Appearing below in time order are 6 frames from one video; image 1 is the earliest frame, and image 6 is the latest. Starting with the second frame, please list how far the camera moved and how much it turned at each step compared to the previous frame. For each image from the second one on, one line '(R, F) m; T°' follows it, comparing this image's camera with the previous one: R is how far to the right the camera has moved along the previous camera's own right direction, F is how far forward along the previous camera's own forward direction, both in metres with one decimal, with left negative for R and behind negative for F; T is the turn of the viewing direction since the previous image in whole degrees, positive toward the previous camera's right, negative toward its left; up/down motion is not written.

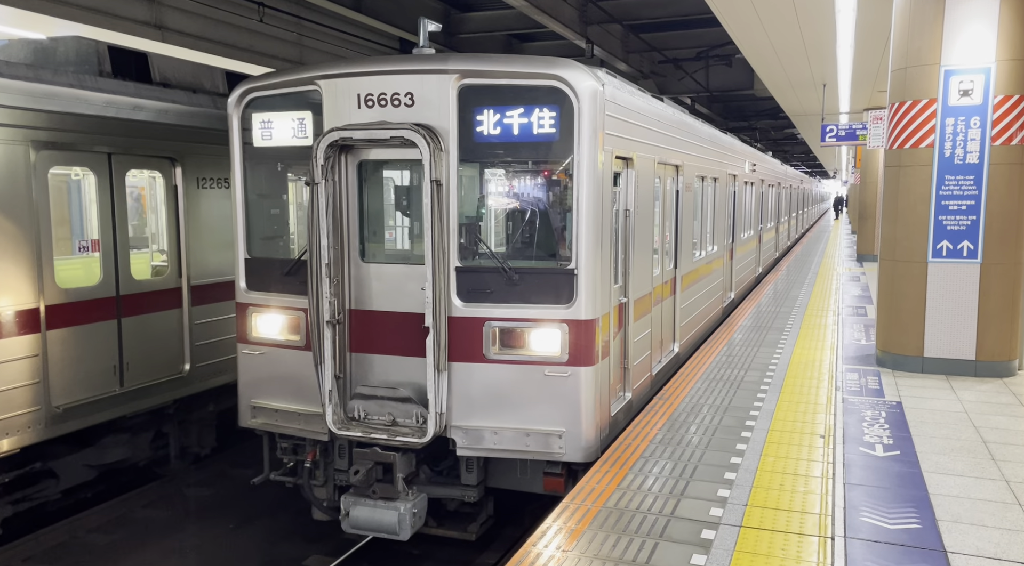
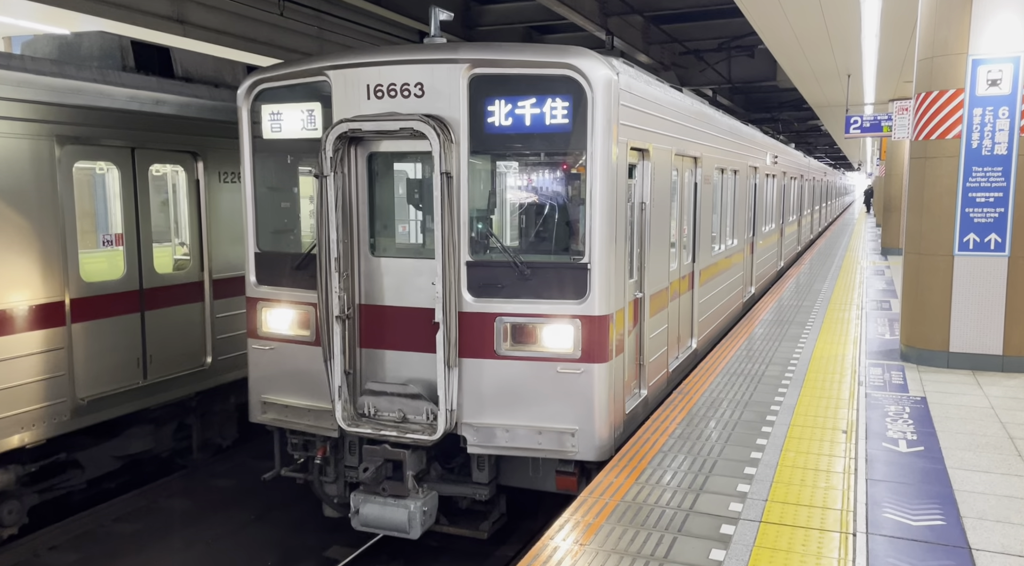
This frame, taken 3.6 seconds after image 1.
(0.0, +0.1) m; -1°
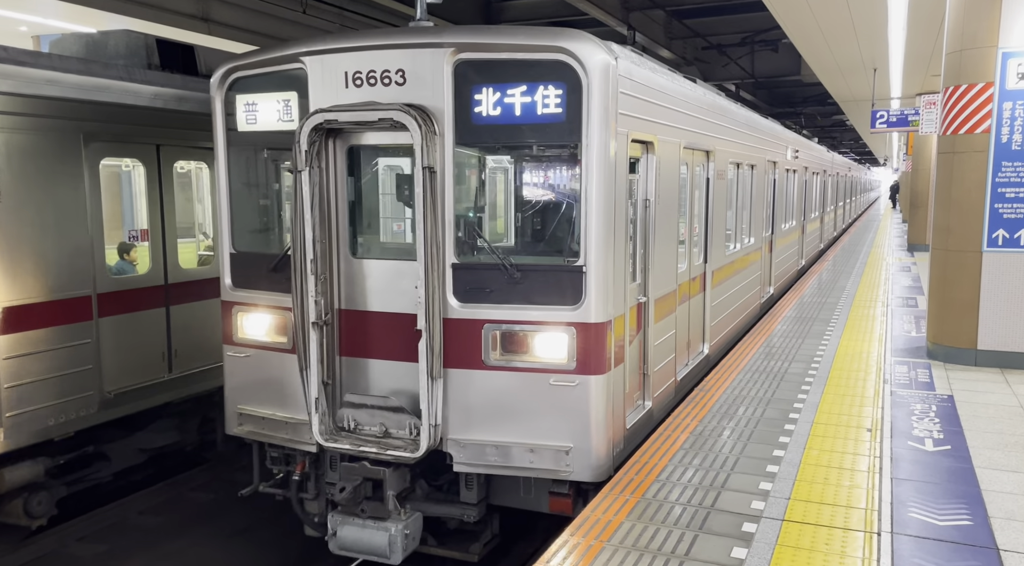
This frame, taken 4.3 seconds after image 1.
(+0.2, +0.4) m; -1°
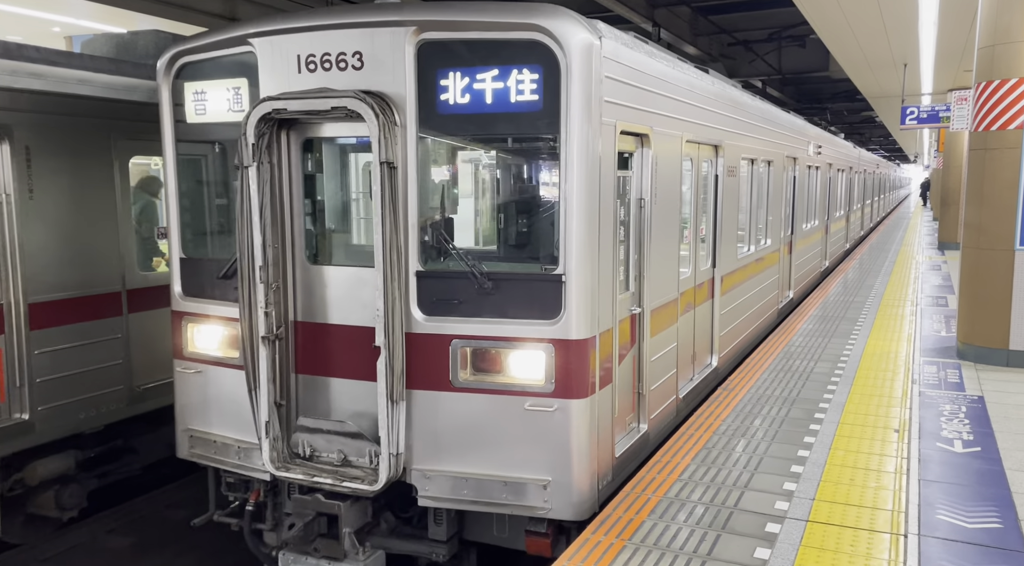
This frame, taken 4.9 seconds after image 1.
(+0.2, +0.5) m; -2°
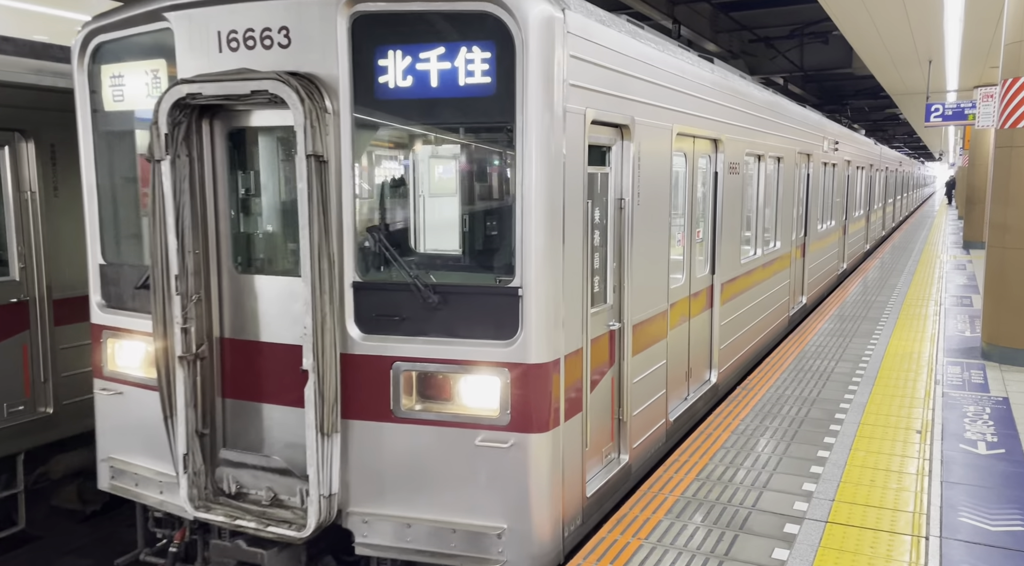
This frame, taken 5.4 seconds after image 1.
(+0.3, +0.5) m; -1°
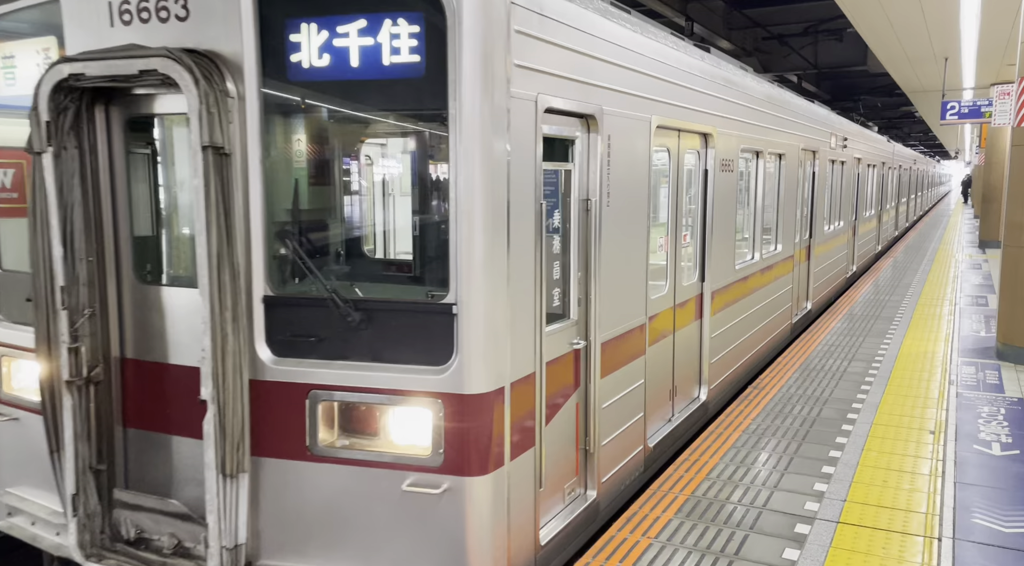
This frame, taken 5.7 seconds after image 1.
(+0.2, +0.5) m; -1°
